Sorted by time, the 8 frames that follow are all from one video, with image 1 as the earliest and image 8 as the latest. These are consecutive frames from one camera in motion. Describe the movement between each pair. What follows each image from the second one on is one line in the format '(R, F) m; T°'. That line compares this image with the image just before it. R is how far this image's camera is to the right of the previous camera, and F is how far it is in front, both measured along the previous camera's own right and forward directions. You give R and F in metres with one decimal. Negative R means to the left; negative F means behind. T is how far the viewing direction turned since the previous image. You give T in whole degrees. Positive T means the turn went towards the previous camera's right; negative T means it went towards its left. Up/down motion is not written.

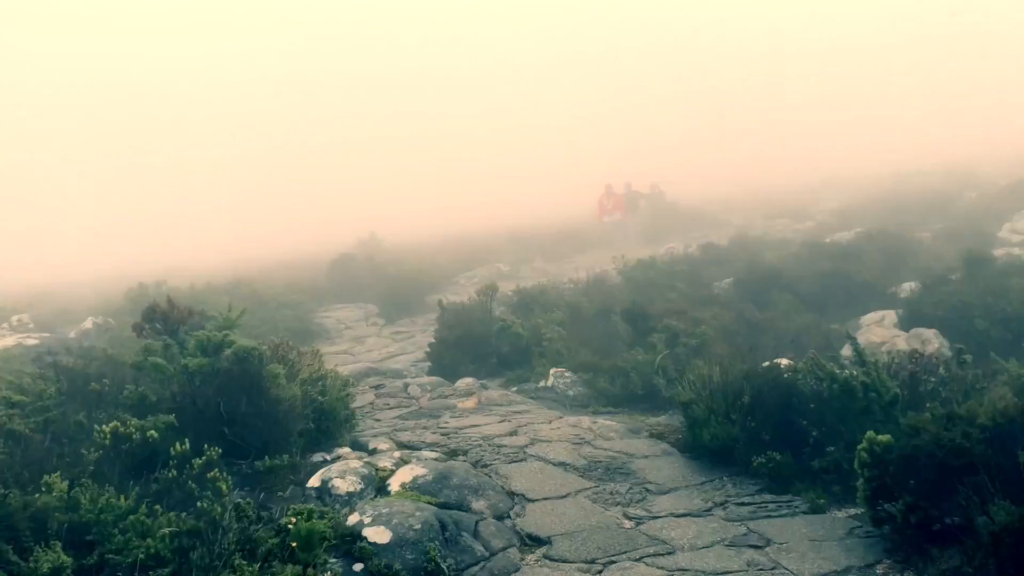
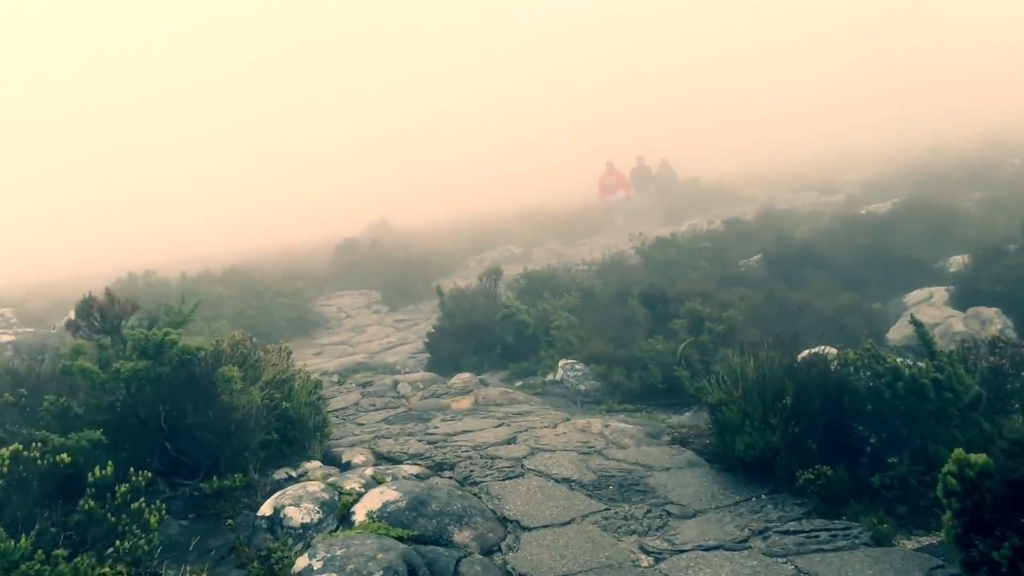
(+0.3, +1.4) m; -2°
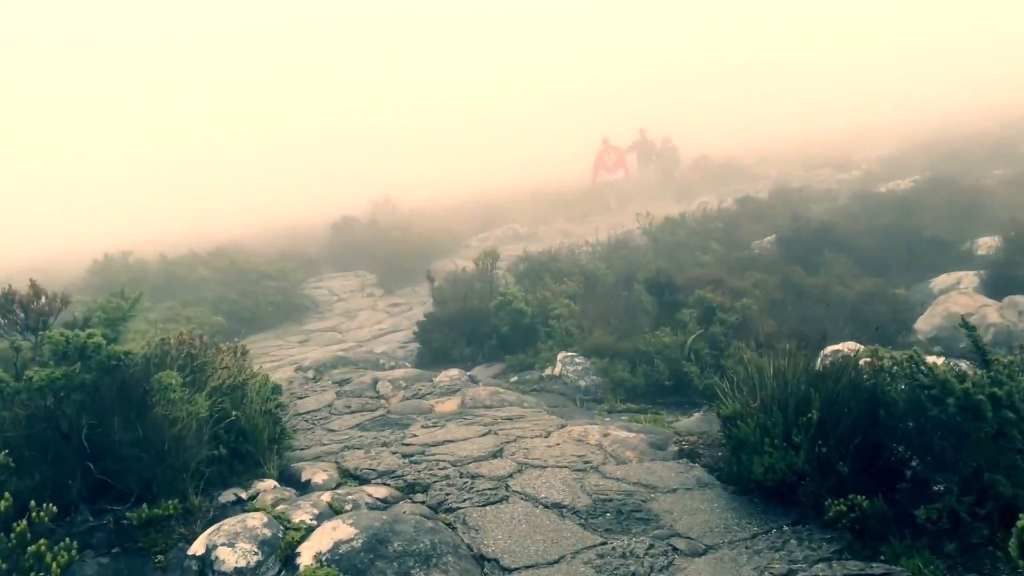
(+0.2, +1.0) m; -1°
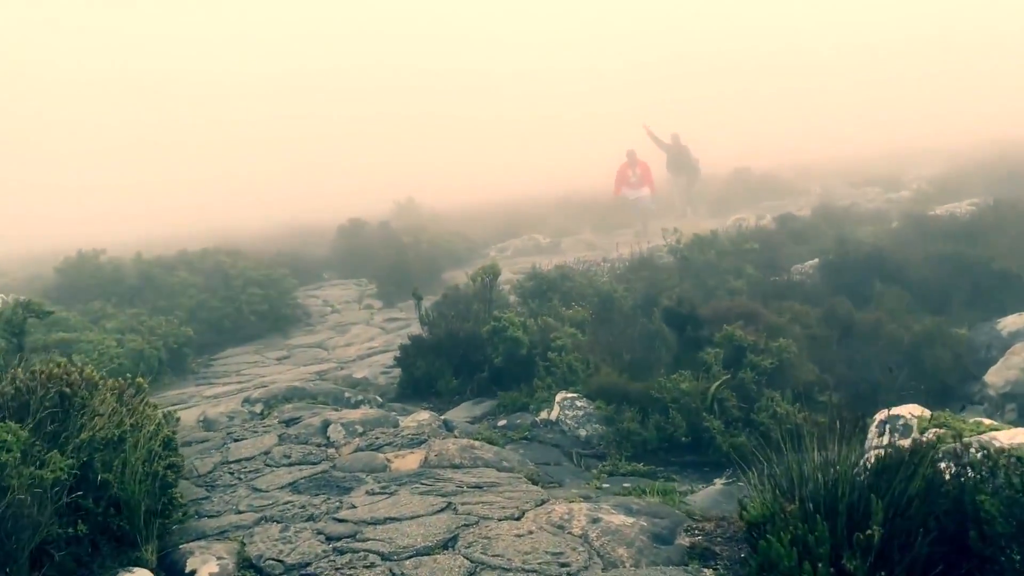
(+0.4, +1.7) m; -2°
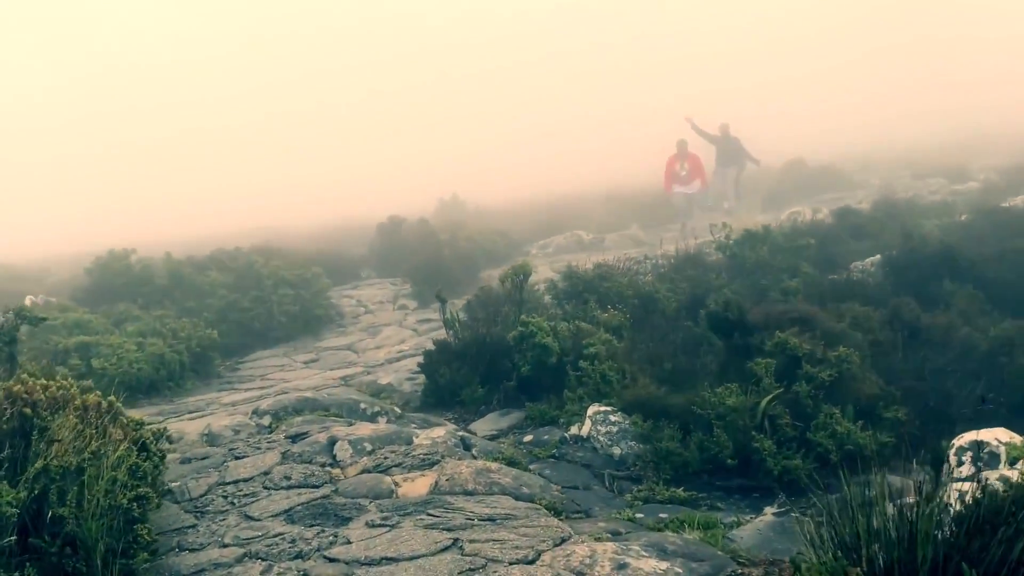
(+0.2, +0.8) m; -4°
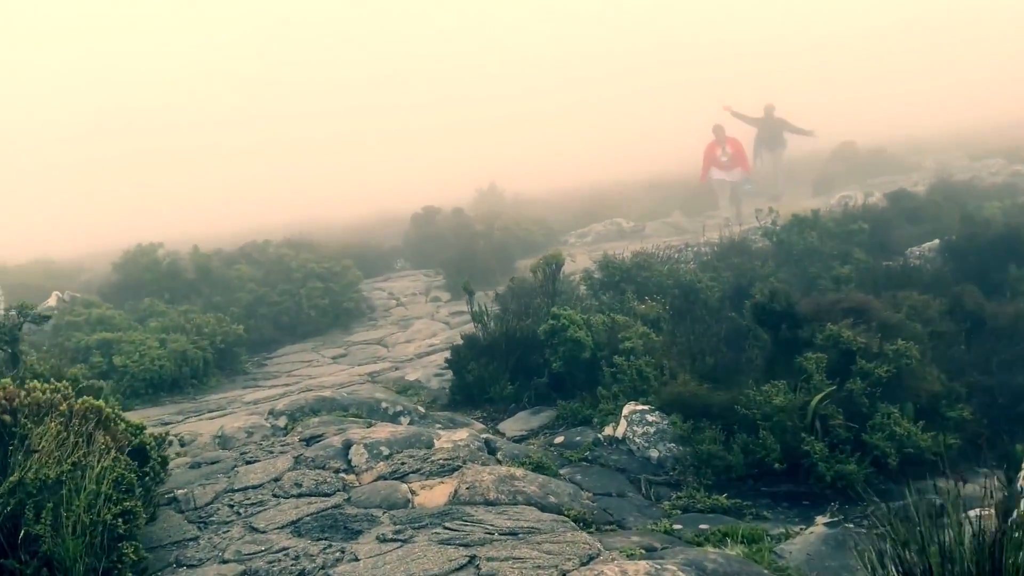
(+0.1, +0.5) m; -3°
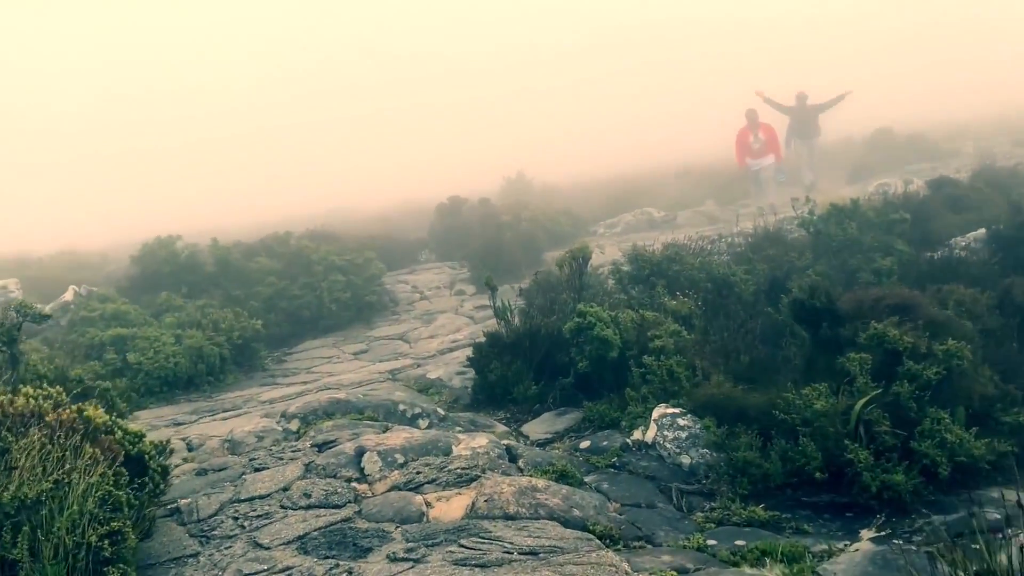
(+0.1, +0.4) m; -2°
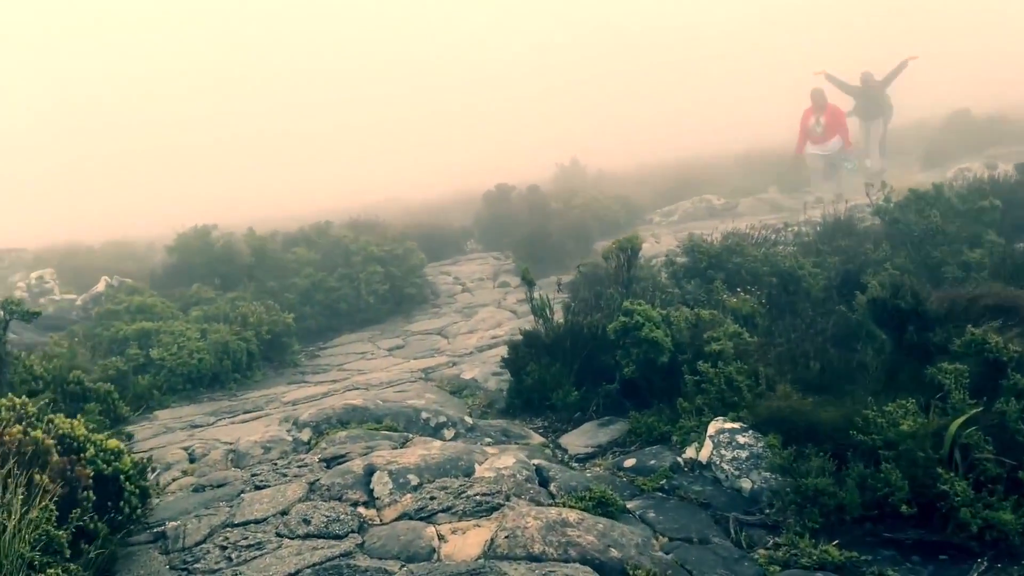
(+0.2, +0.8) m; -4°
